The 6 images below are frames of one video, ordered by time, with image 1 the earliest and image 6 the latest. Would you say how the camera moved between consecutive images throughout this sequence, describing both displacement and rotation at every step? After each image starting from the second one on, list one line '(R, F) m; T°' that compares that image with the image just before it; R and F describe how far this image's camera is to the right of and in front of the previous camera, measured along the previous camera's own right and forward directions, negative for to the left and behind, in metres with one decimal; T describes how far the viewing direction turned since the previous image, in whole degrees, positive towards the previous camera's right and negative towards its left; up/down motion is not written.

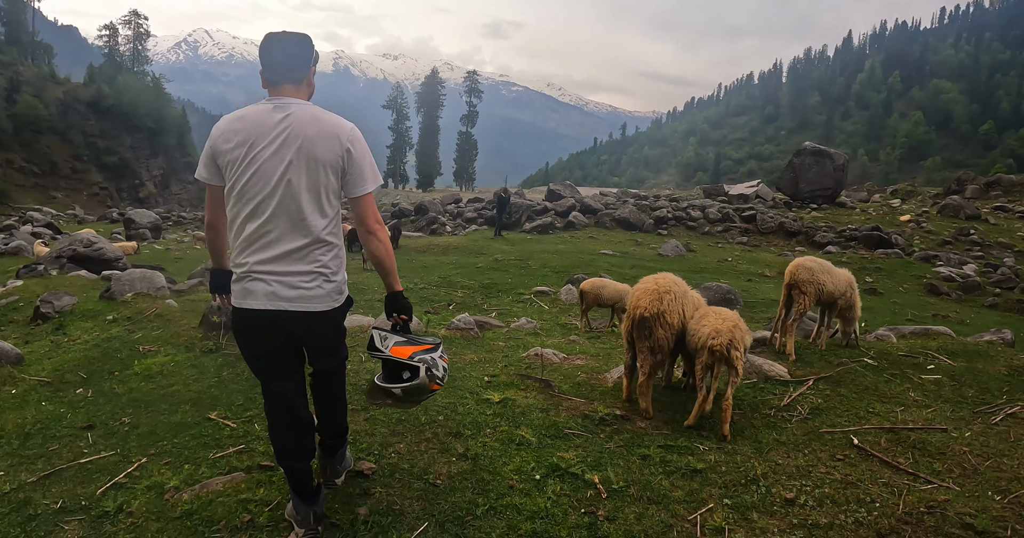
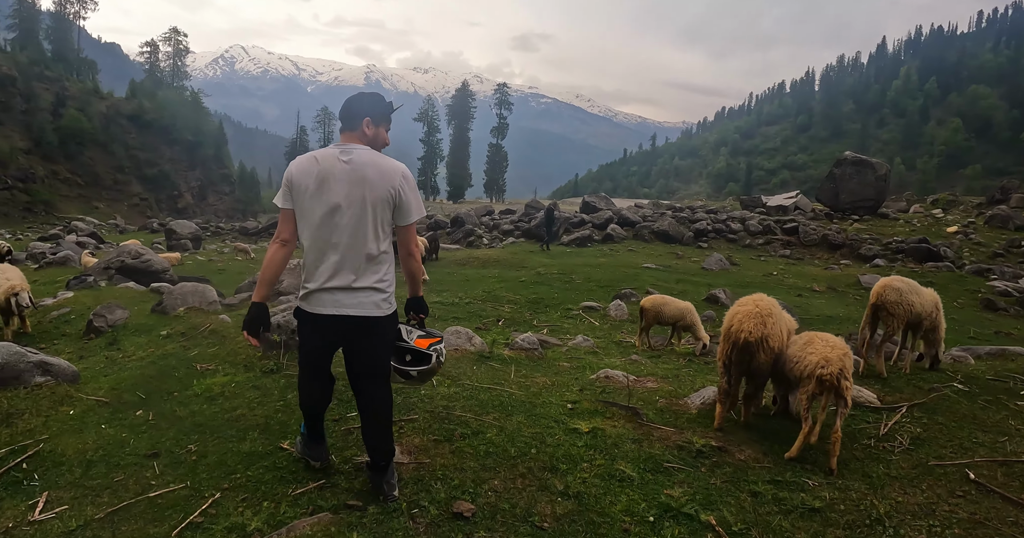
(-1.0, +0.7) m; -2°
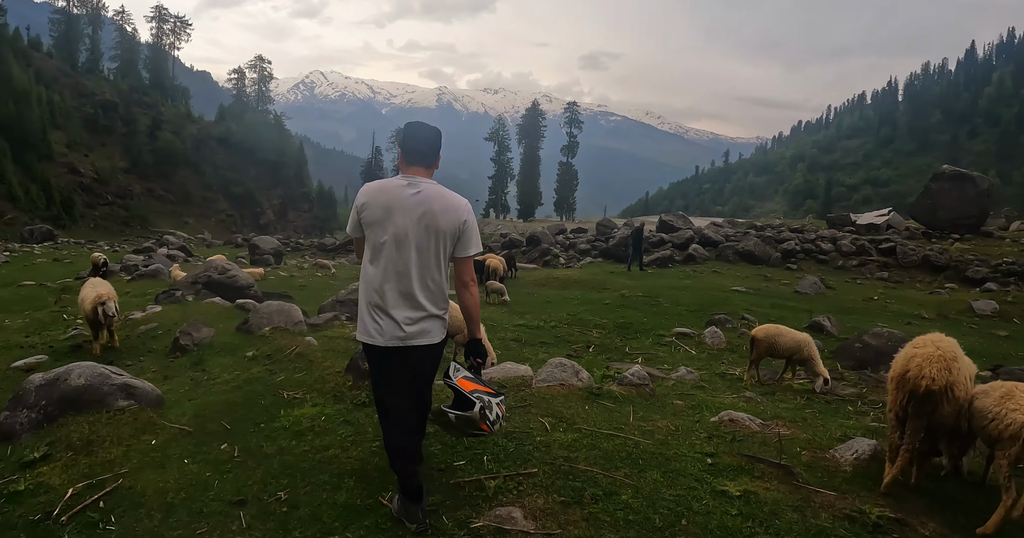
(-0.9, +1.2) m; -6°
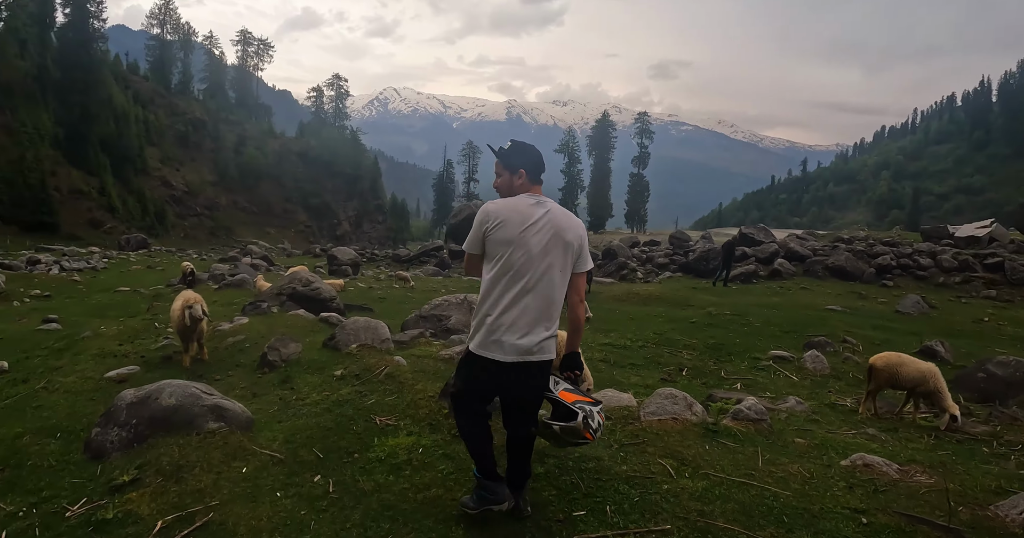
(-0.7, +0.8) m; -6°
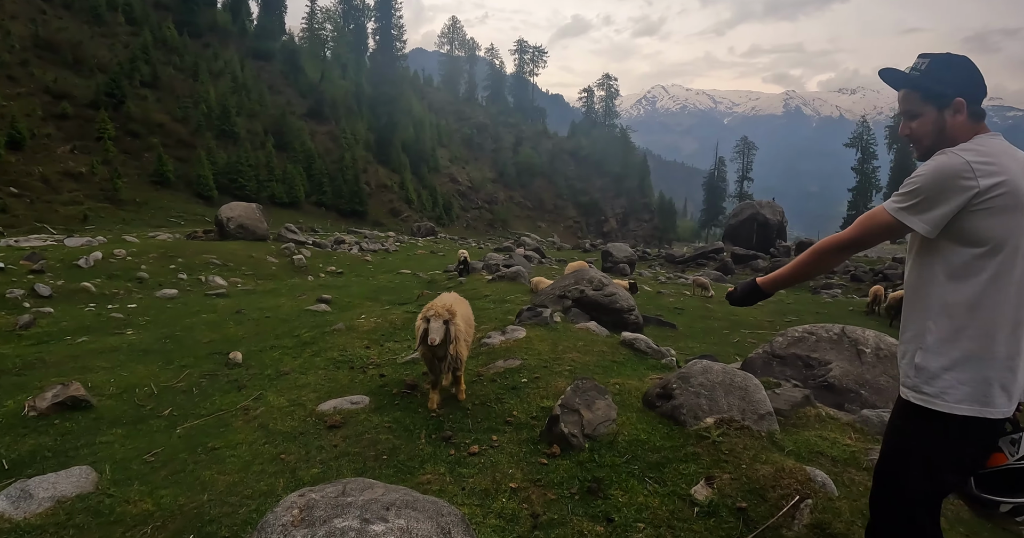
(-2.0, +3.7) m; -25°
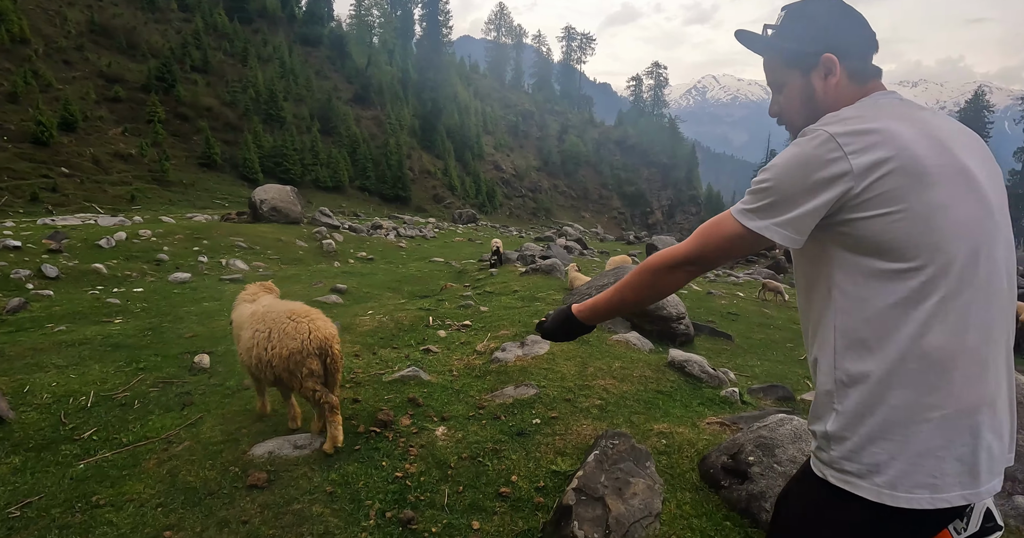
(+0.2, +1.3) m; -4°
